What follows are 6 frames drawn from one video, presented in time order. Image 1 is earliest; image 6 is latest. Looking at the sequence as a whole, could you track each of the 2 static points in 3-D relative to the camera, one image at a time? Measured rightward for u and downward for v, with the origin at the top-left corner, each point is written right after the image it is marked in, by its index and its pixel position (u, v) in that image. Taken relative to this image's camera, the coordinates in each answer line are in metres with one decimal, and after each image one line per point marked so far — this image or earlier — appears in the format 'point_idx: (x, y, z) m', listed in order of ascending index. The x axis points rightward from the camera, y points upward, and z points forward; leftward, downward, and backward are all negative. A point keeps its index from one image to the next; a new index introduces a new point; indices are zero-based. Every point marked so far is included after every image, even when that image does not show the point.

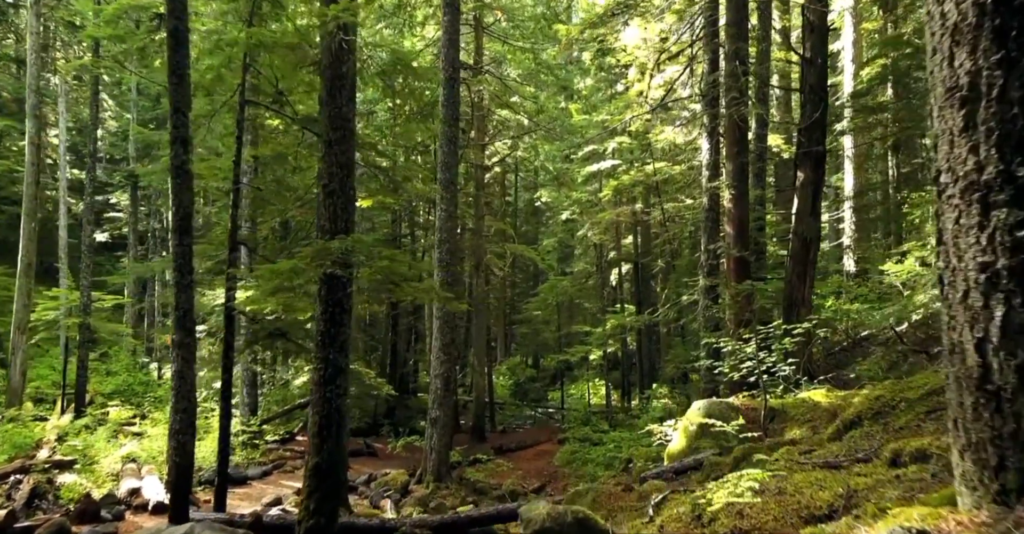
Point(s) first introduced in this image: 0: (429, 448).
0: (-1.7, -3.8, +17.8) m
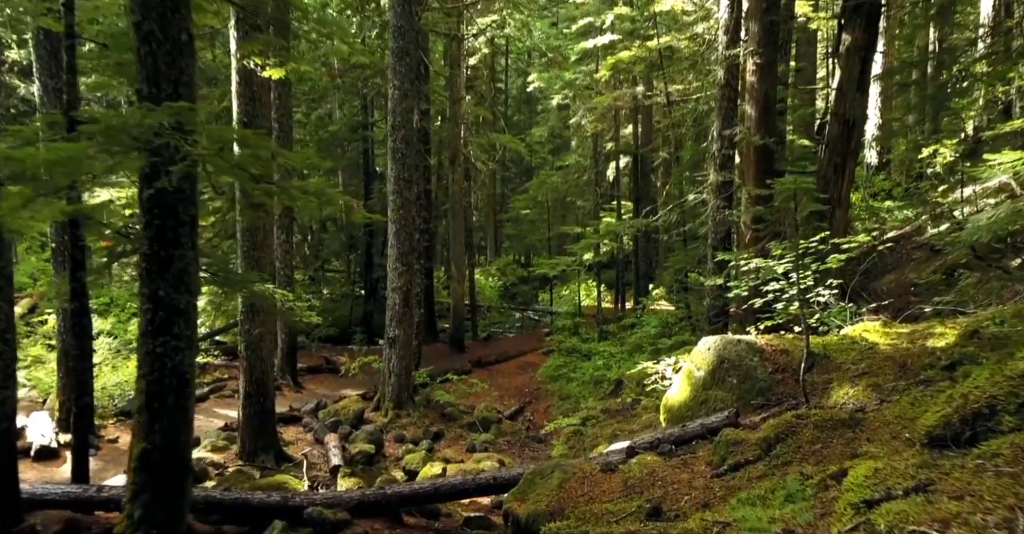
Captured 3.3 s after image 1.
0: (-2.2, -1.9, +15.3) m
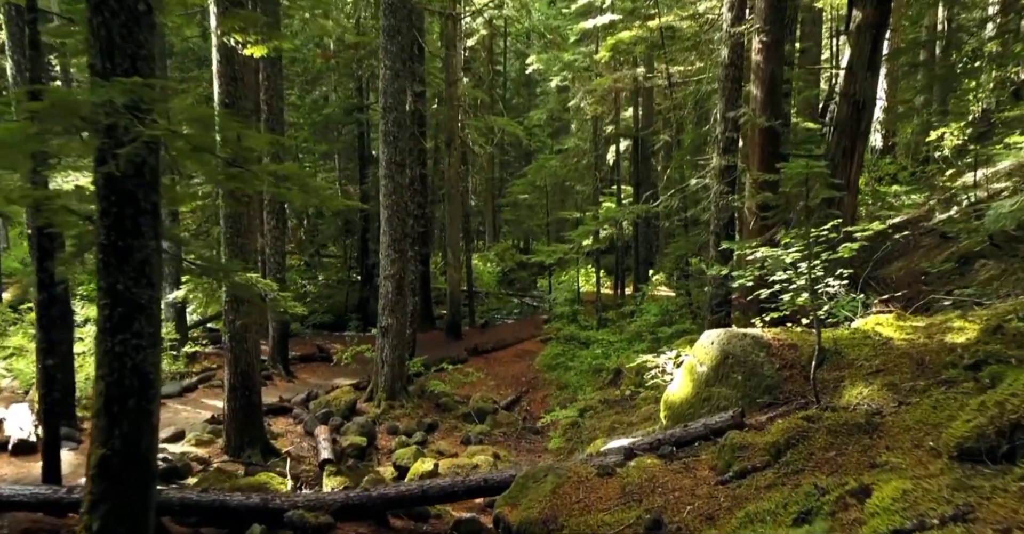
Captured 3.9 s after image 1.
0: (-2.3, -1.6, +14.9) m
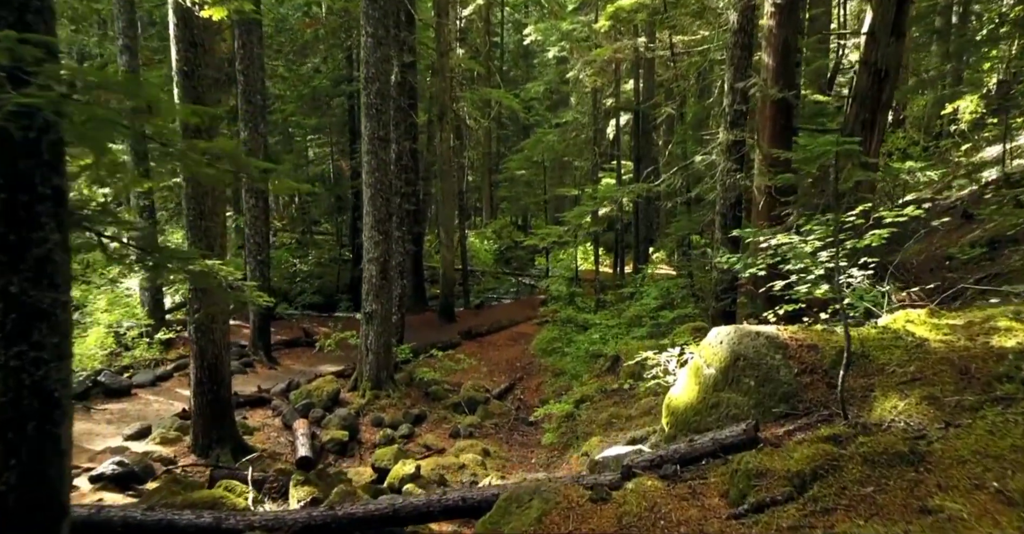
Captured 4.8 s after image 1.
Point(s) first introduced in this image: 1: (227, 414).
0: (-2.4, -1.3, +14.1) m
1: (-3.4, -1.8, +10.2) m
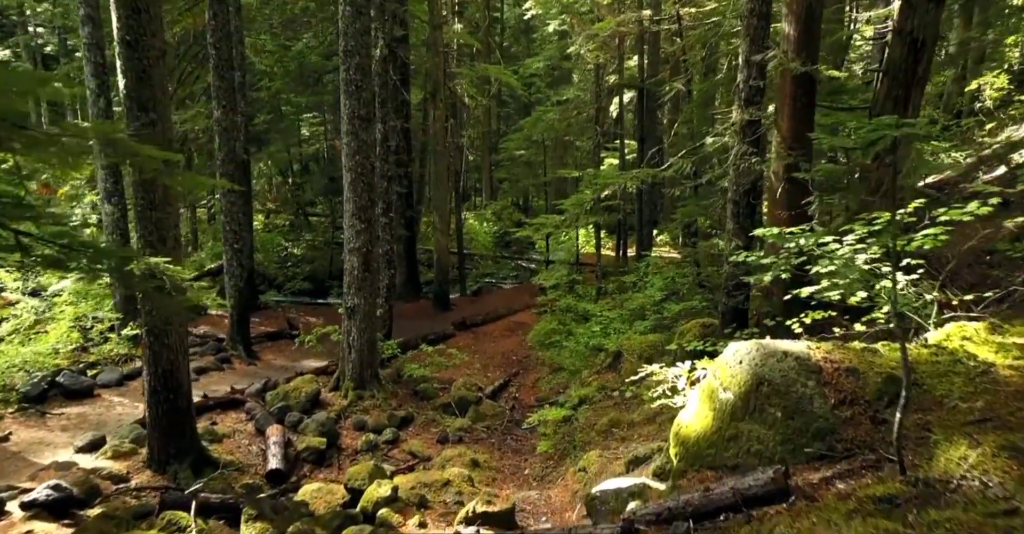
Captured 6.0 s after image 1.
0: (-2.5, -1.2, +13.1) m
1: (-3.5, -1.7, +9.2) m
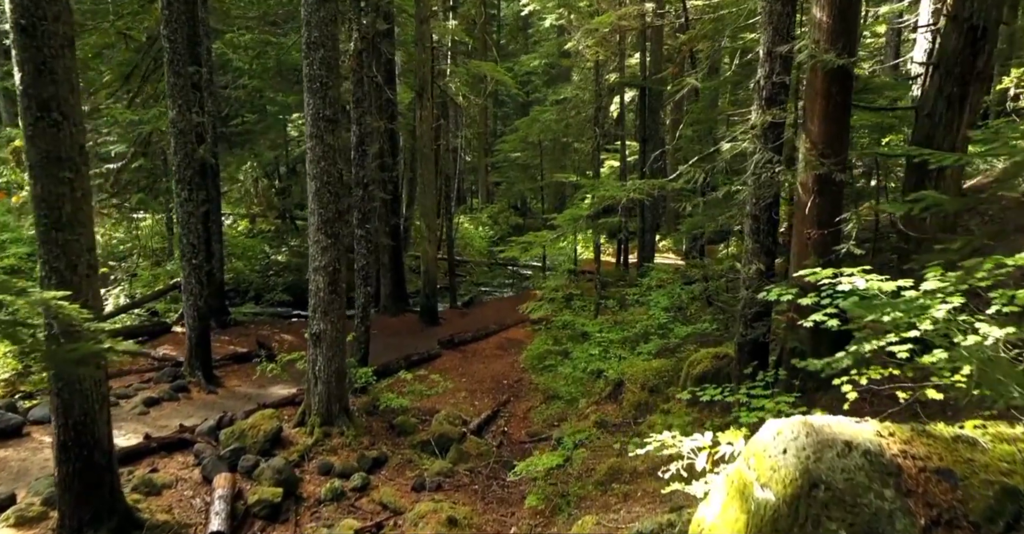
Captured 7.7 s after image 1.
0: (-2.7, -1.5, +11.6) m
1: (-3.7, -2.0, +7.8) m
